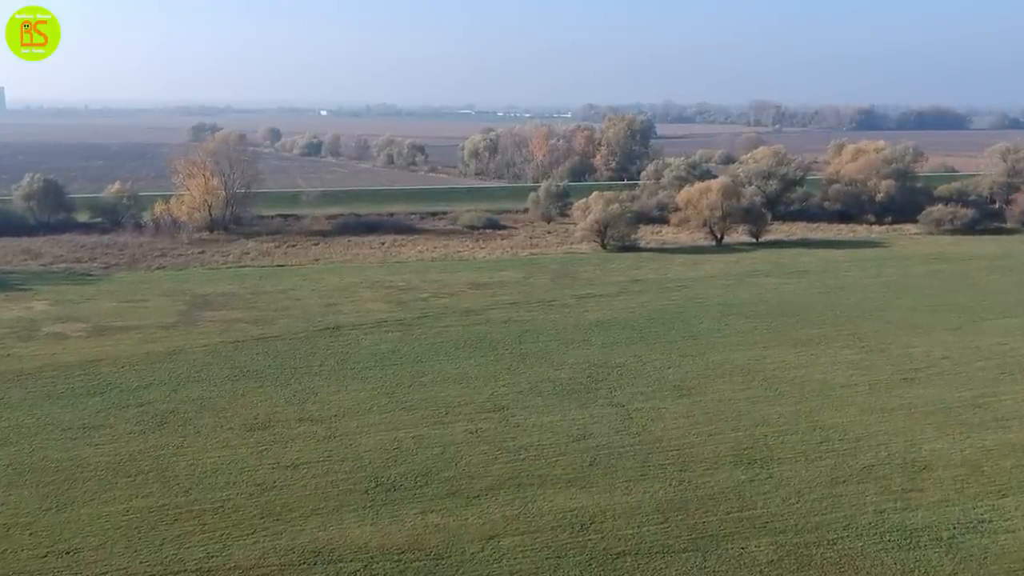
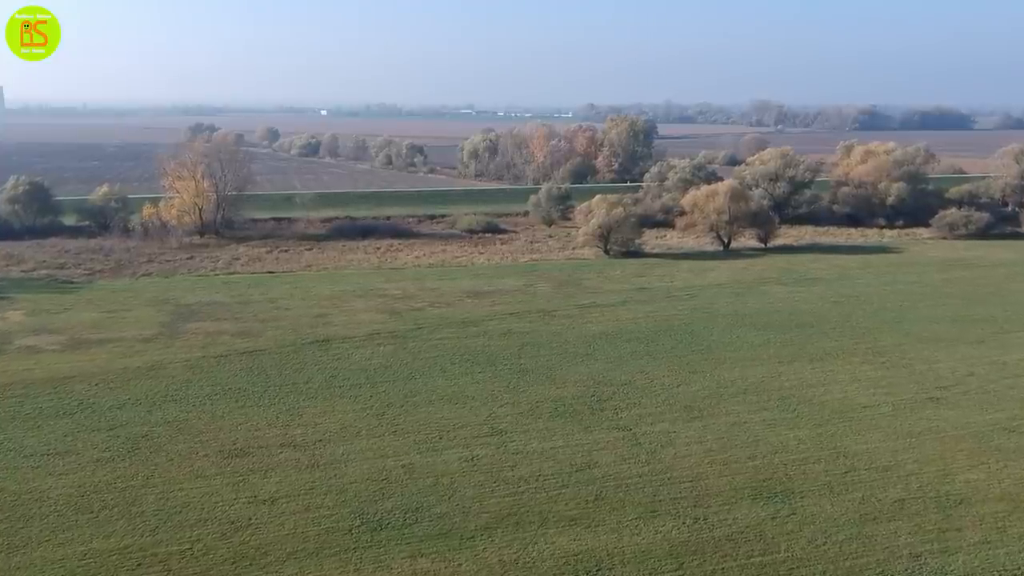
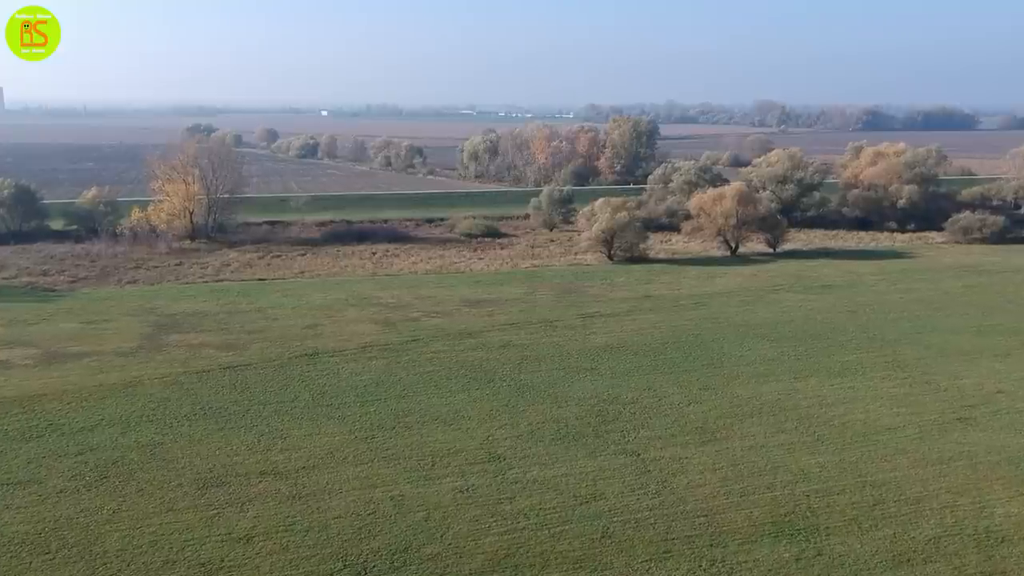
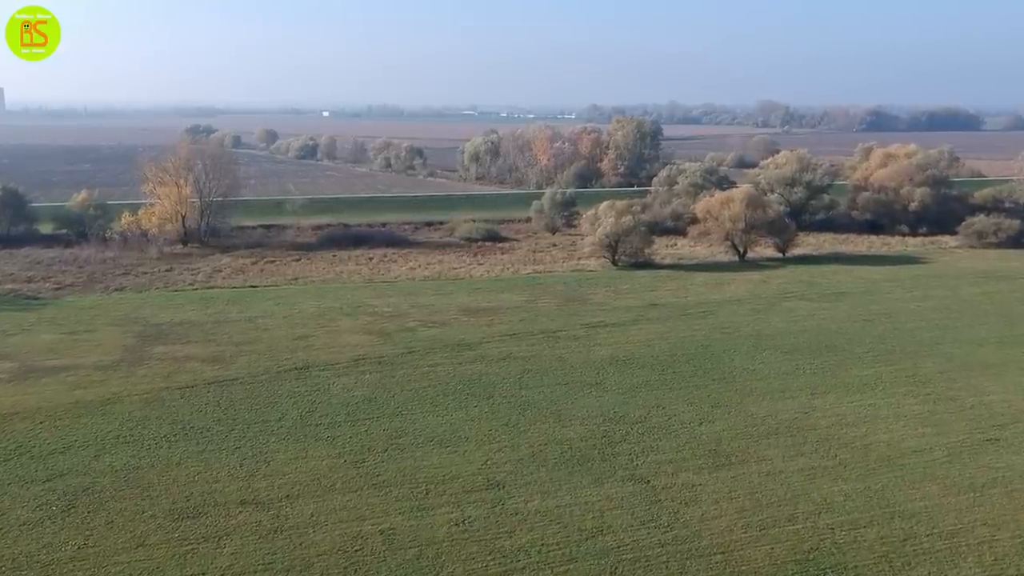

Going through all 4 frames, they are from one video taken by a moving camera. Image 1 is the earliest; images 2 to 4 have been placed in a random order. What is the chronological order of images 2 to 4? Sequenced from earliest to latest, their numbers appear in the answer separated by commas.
2, 3, 4
